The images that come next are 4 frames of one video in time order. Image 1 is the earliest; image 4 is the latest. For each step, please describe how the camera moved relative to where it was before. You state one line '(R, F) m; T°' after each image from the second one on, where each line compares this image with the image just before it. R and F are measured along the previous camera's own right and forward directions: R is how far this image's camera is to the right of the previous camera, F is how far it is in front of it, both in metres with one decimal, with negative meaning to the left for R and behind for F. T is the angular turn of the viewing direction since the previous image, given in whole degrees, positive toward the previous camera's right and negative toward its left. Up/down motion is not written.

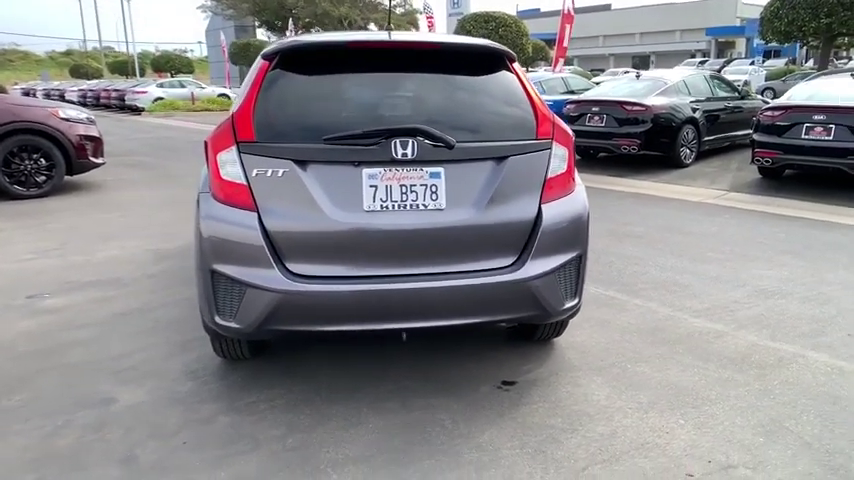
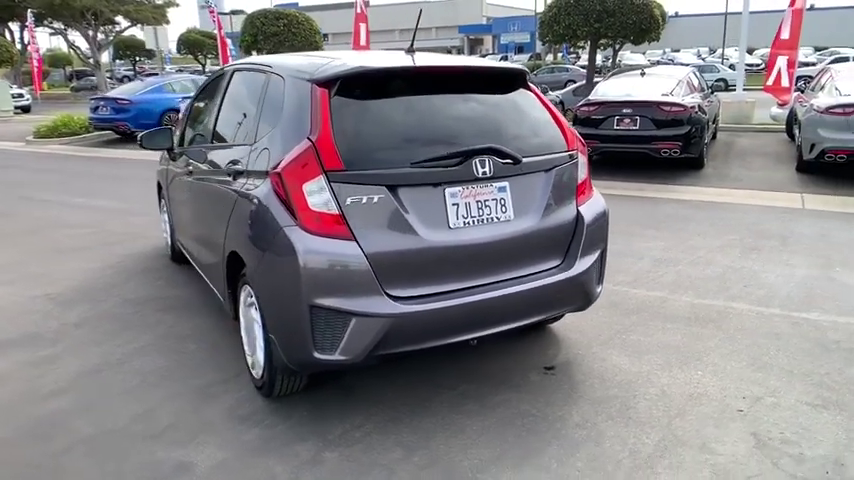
(-1.4, +0.1) m; +20°
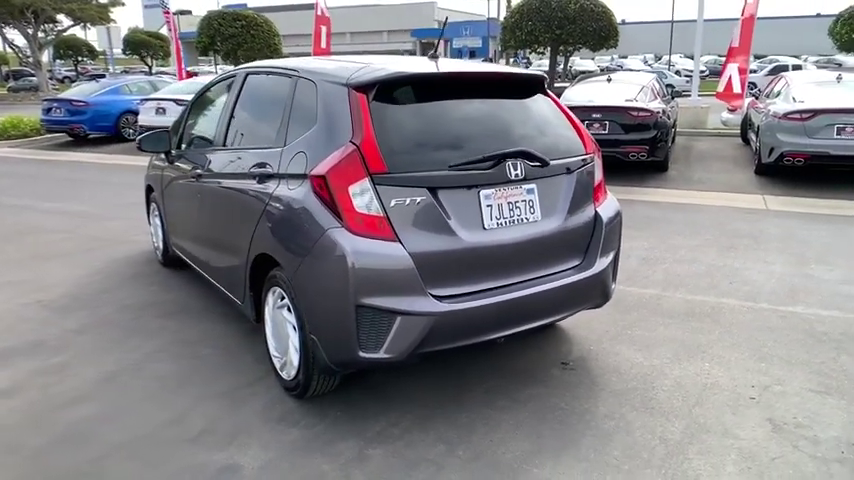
(-0.4, -0.1) m; +4°
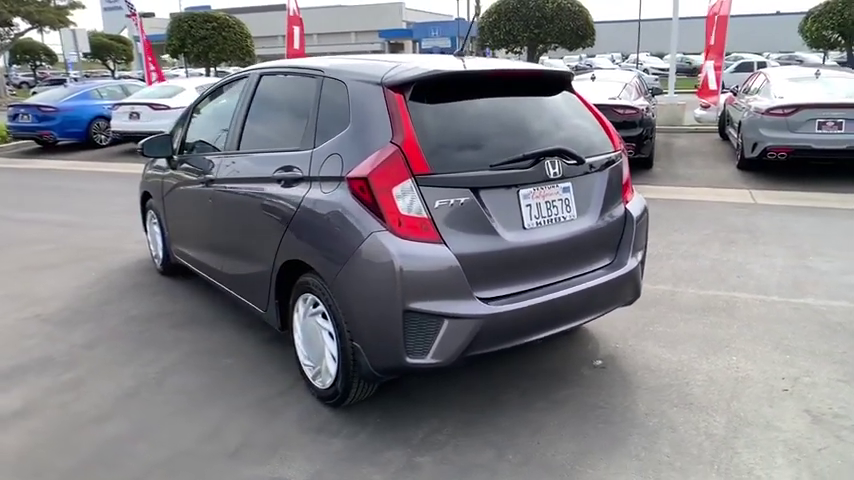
(-0.3, +0.1) m; +3°
